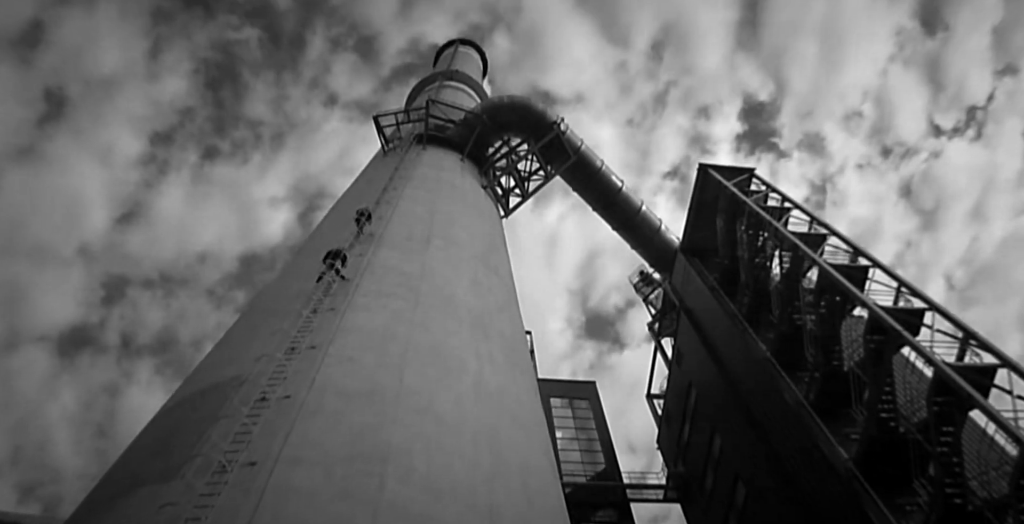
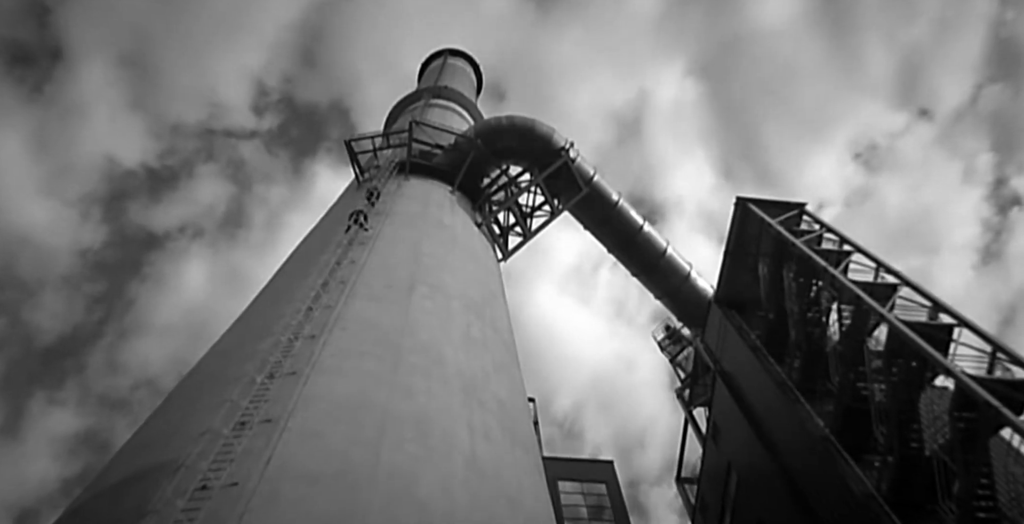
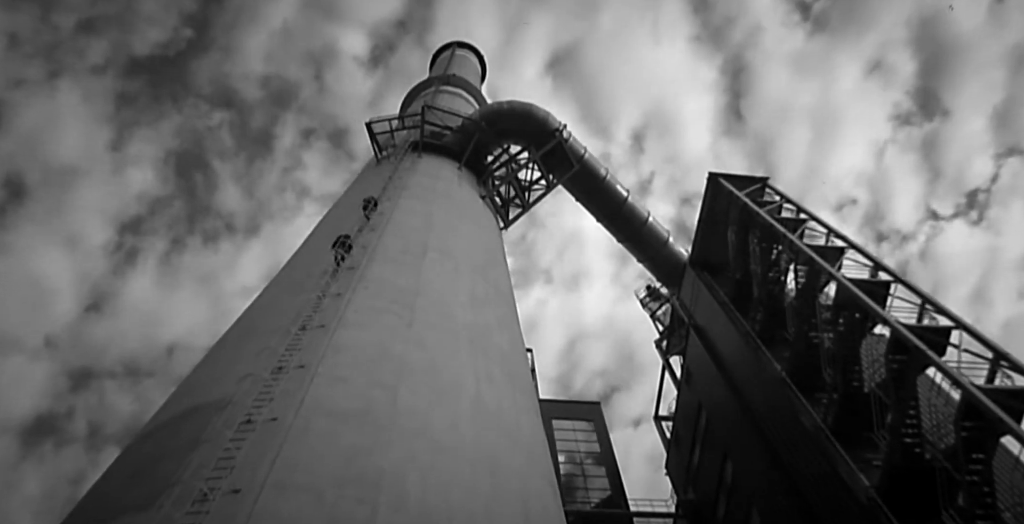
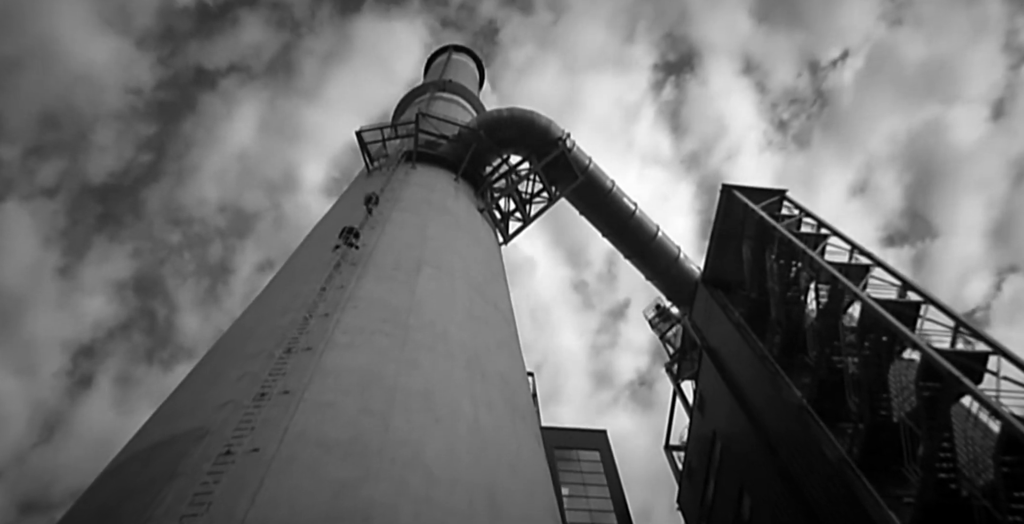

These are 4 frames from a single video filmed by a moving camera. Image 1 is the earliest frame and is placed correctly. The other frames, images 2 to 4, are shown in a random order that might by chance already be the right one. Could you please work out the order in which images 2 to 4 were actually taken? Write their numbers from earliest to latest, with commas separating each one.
3, 4, 2
